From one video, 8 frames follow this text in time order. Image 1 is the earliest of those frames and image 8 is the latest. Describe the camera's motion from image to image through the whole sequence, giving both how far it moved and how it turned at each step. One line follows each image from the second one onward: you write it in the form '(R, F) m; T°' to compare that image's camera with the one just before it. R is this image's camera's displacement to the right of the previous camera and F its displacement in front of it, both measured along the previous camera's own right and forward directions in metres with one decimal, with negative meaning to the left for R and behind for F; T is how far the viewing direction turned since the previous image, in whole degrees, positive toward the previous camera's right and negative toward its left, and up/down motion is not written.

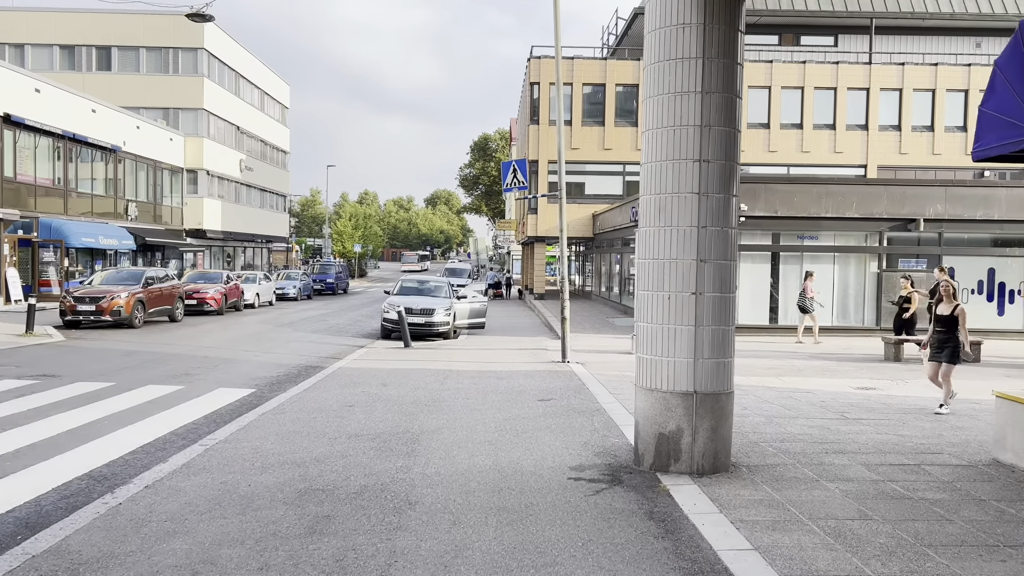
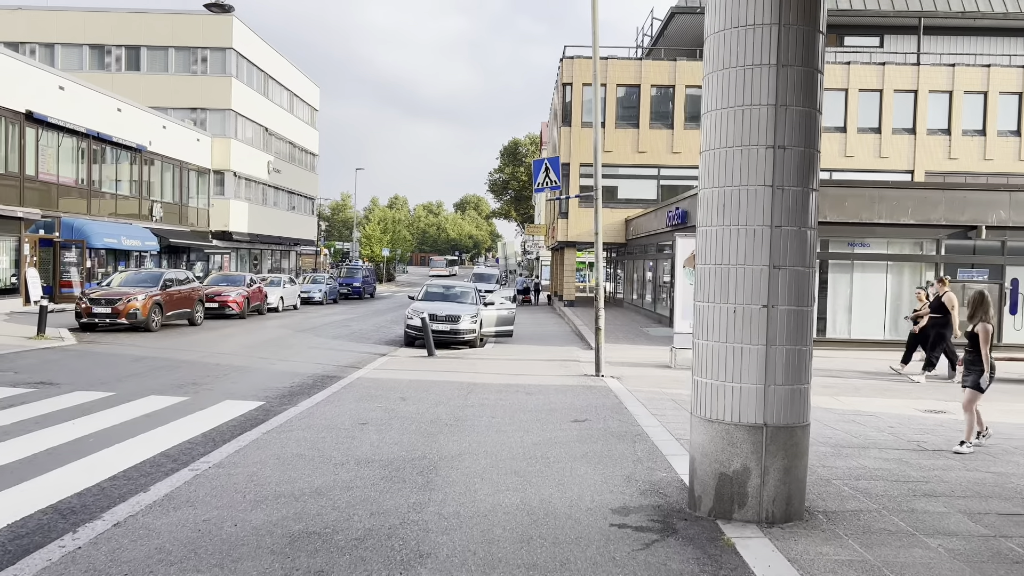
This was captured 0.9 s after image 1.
(0.0, +0.9) m; -2°
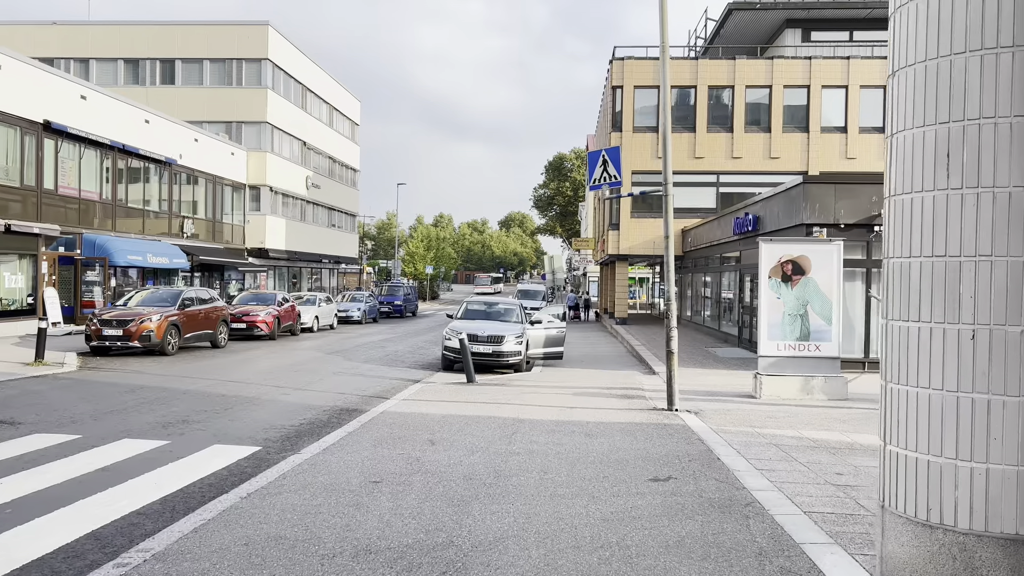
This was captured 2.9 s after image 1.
(-0.1, +2.0) m; -3°
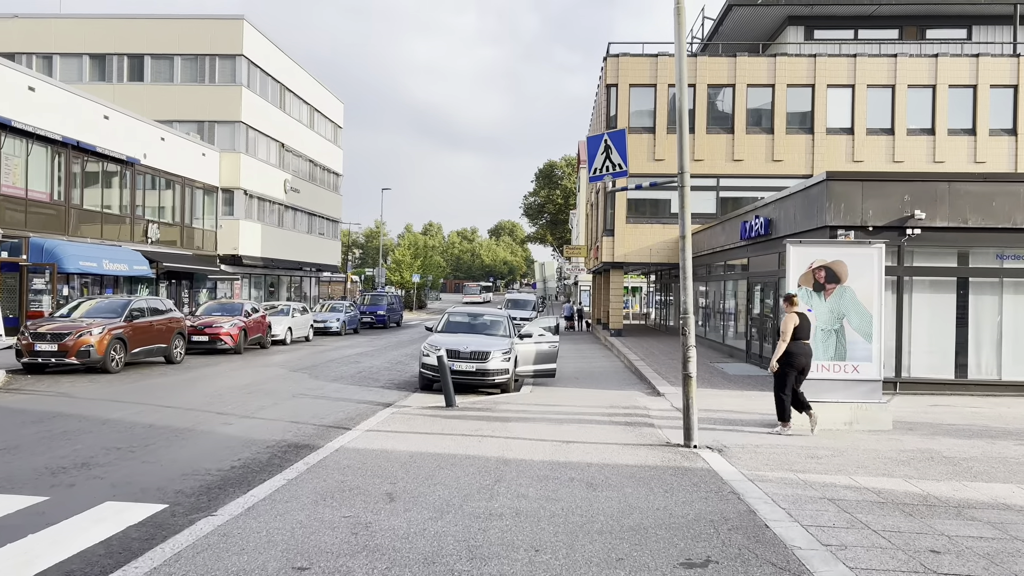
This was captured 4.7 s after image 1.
(+0.1, +1.8) m; +1°
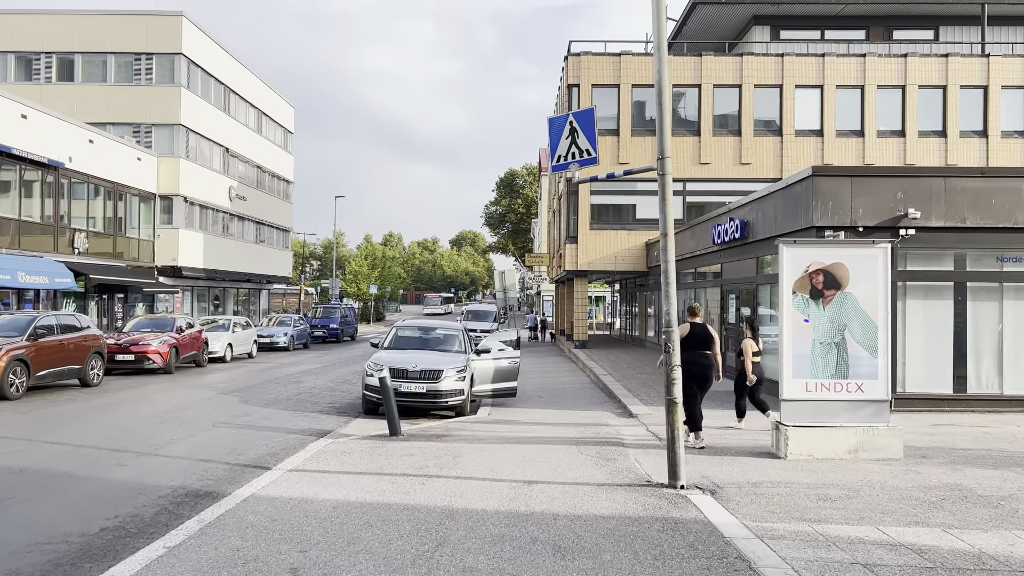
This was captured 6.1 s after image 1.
(+0.1, +1.5) m; +3°
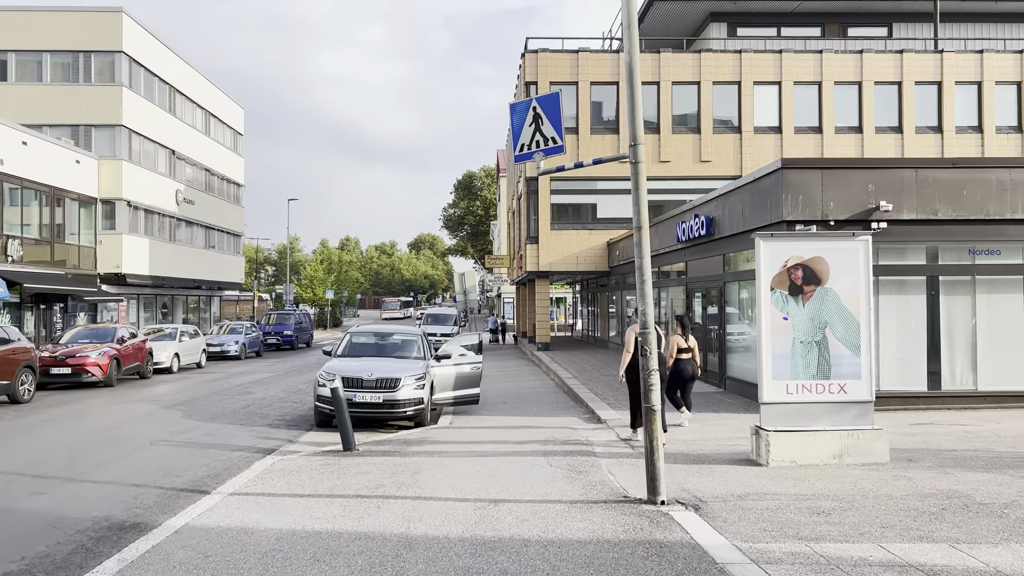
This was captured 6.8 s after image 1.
(0.0, +0.6) m; +3°
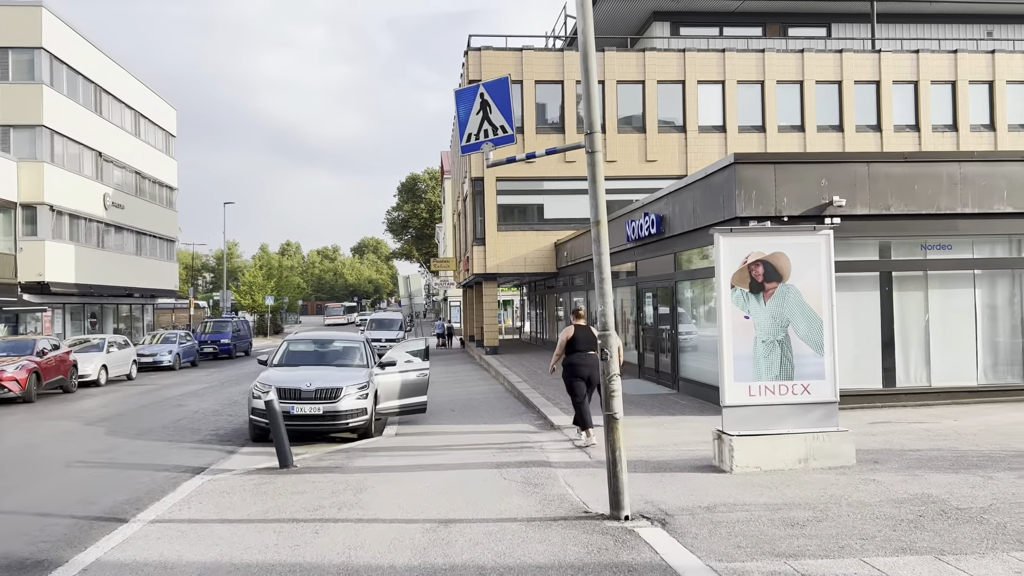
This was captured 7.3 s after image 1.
(0.0, +0.5) m; +4°
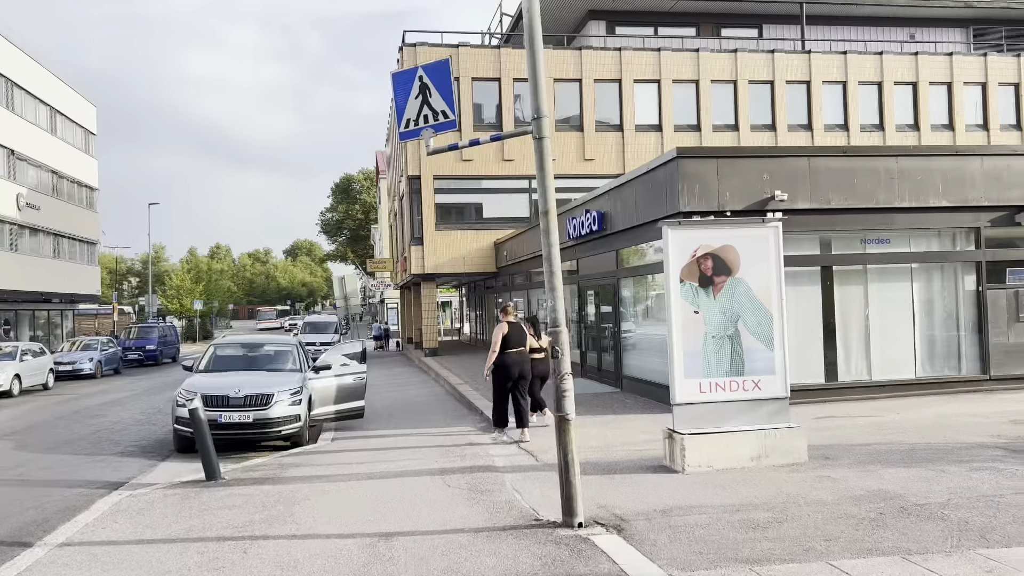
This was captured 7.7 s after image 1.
(0.0, +0.4) m; +4°
